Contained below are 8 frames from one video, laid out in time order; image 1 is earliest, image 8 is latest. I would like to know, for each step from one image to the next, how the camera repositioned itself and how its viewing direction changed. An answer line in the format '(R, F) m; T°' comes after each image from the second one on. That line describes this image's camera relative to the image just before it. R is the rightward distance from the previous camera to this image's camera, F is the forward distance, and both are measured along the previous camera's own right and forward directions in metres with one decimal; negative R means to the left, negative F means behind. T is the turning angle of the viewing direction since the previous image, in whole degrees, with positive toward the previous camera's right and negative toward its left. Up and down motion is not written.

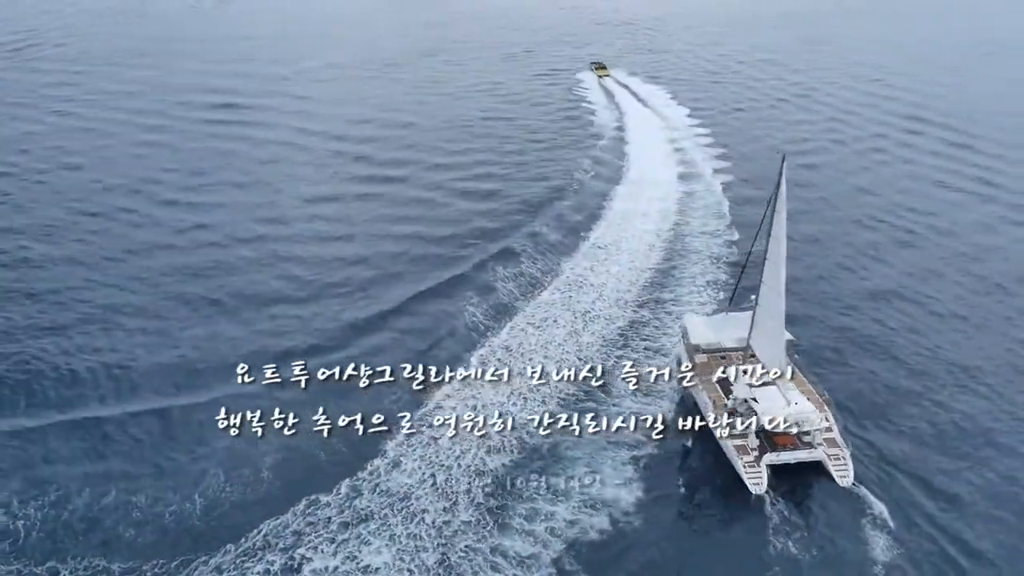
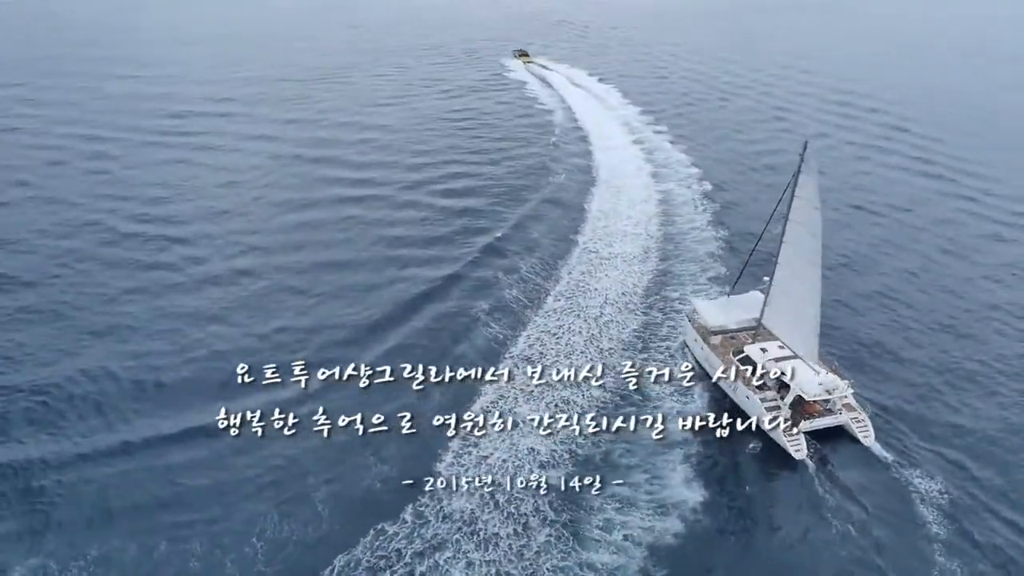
(-6.4, +0.7) m; +7°
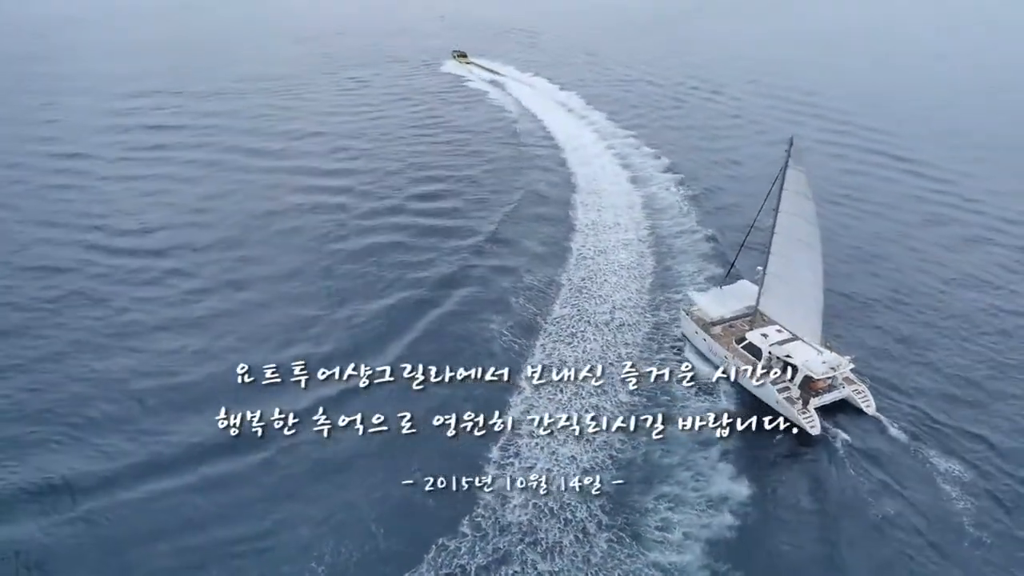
(-5.1, -0.2) m; +5°
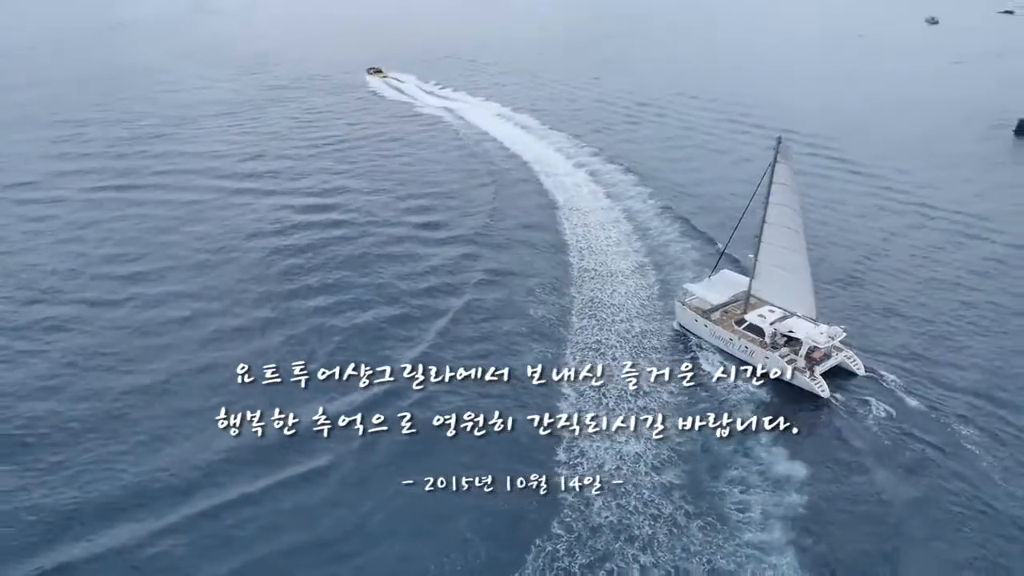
(-8.1, -1.1) m; +7°
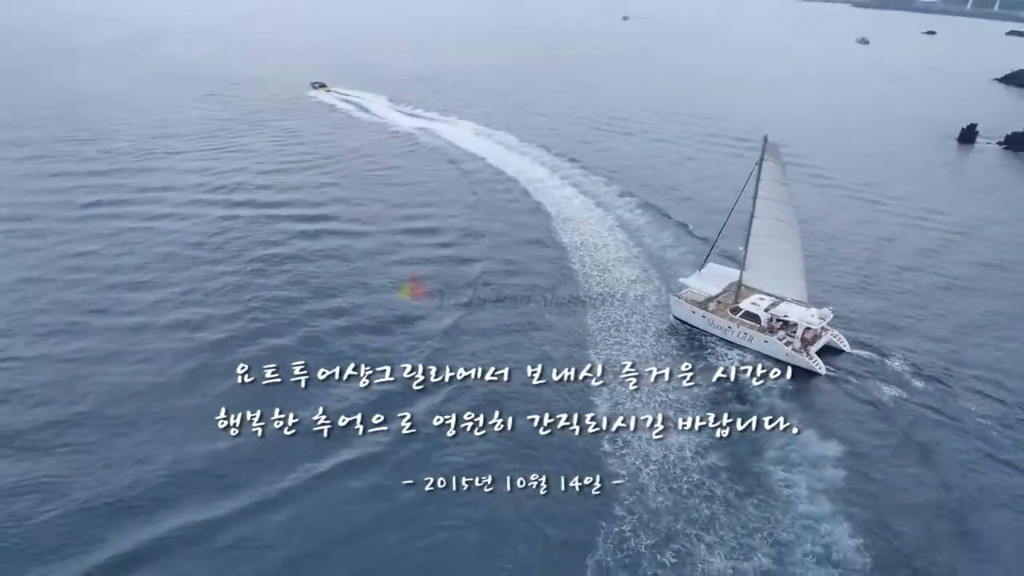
(-5.7, -1.3) m; +4°
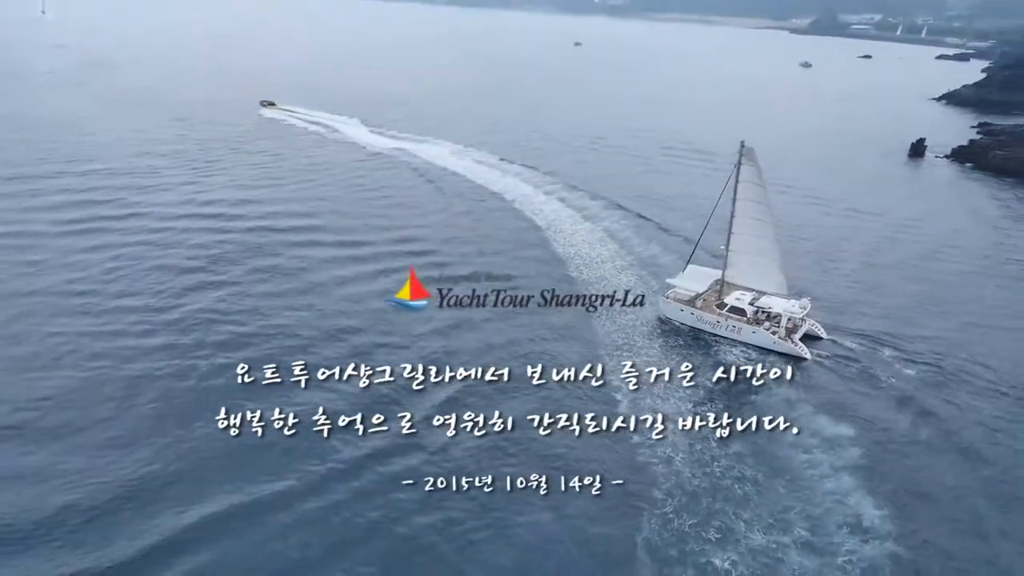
(-4.8, -1.7) m; +4°
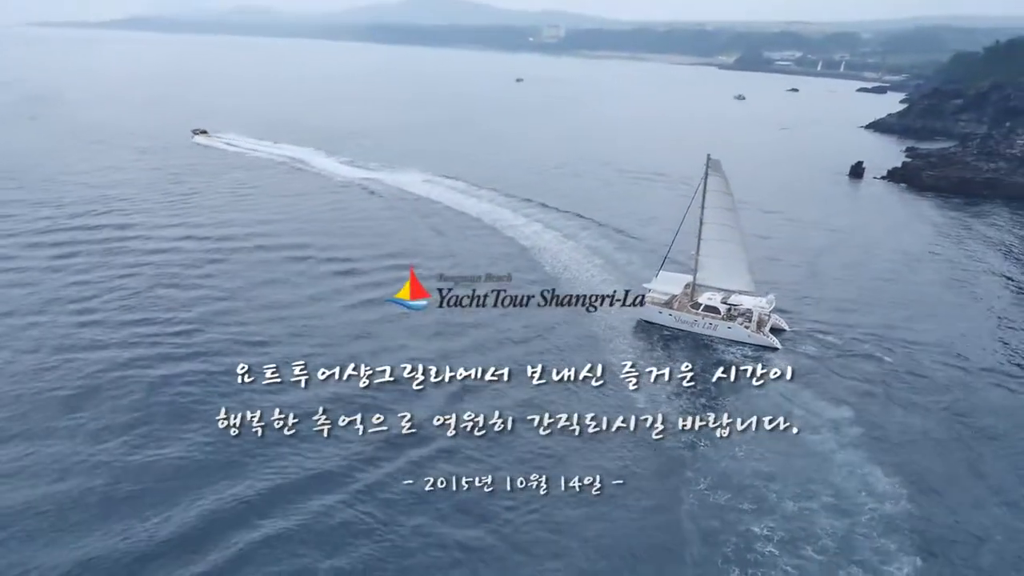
(-5.9, -2.8) m; +5°
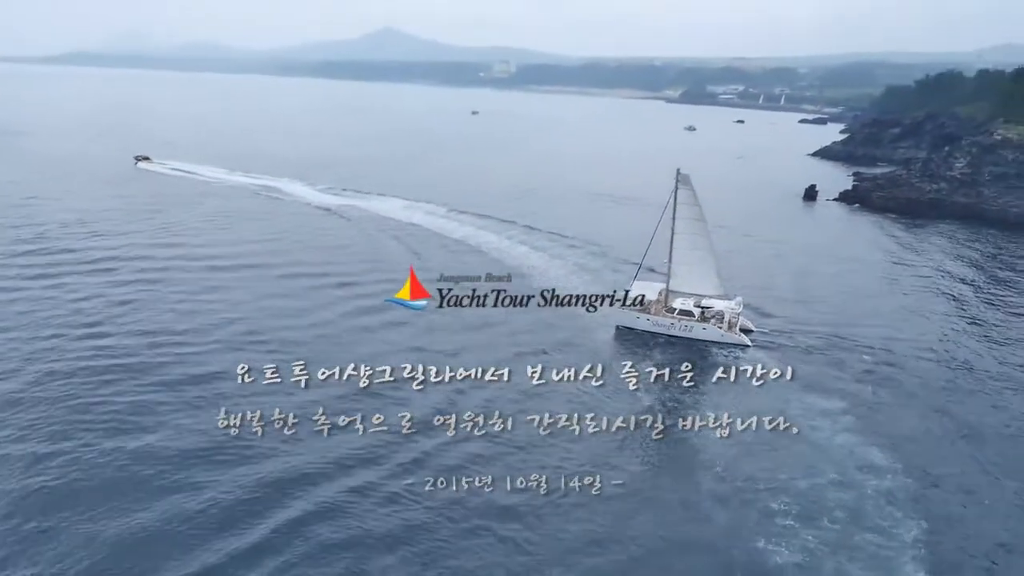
(-4.7, -2.8) m; +4°
